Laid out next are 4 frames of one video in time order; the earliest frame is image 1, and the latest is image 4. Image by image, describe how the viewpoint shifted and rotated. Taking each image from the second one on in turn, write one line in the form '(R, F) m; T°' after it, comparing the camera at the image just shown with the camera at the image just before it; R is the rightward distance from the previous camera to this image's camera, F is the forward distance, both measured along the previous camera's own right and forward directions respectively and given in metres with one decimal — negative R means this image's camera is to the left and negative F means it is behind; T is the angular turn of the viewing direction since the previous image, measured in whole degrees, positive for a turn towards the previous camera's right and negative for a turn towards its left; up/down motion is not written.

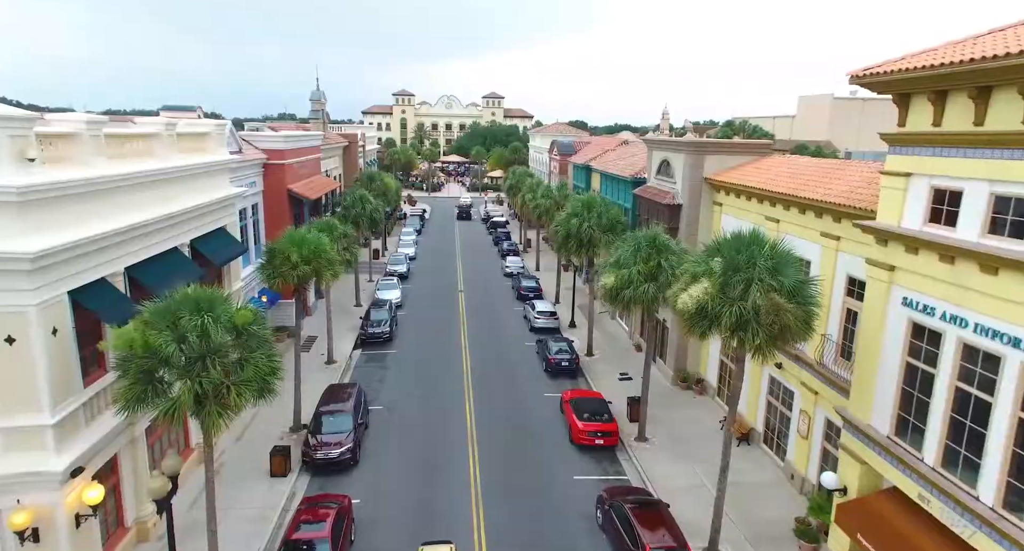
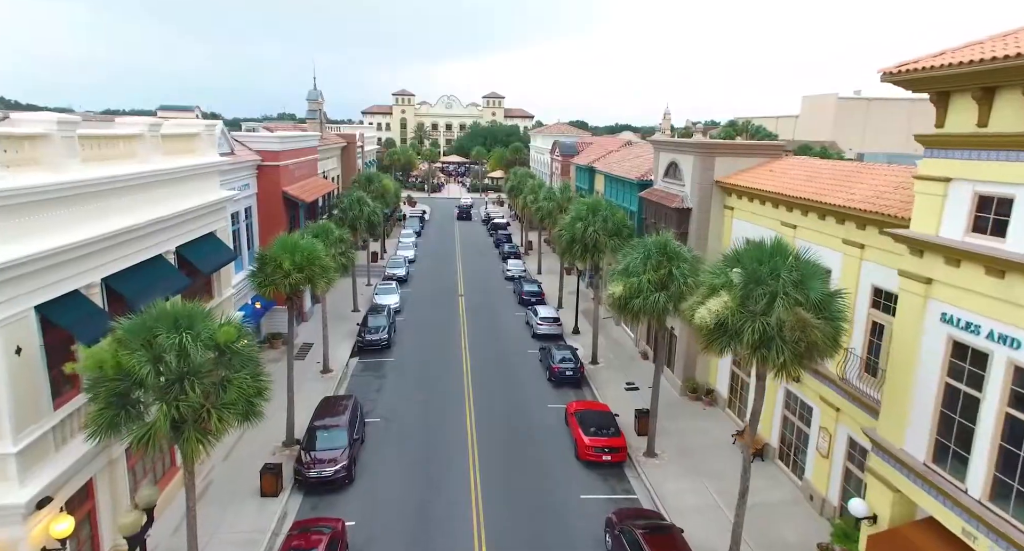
(-0.1, +0.6) m; 0°
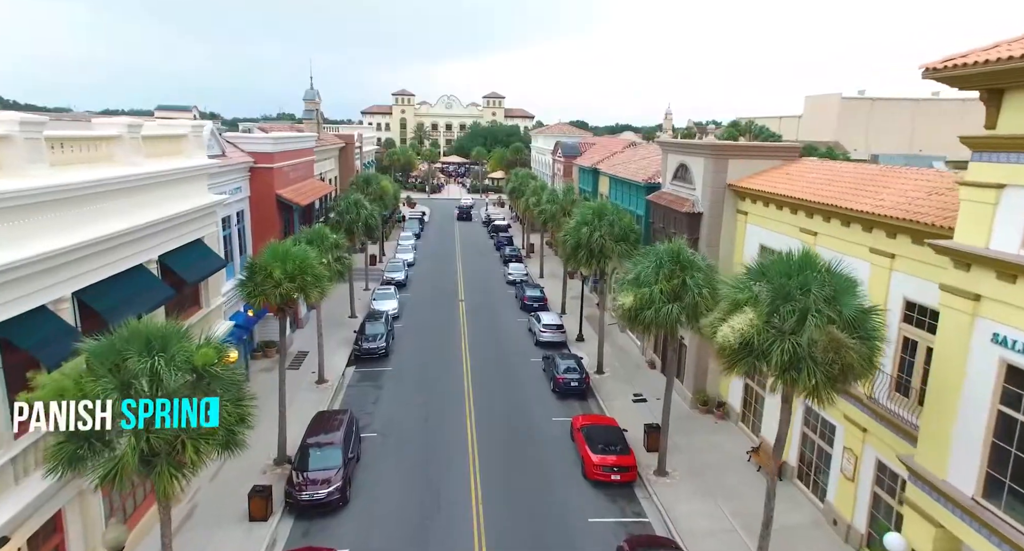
(-0.1, +0.7) m; 0°
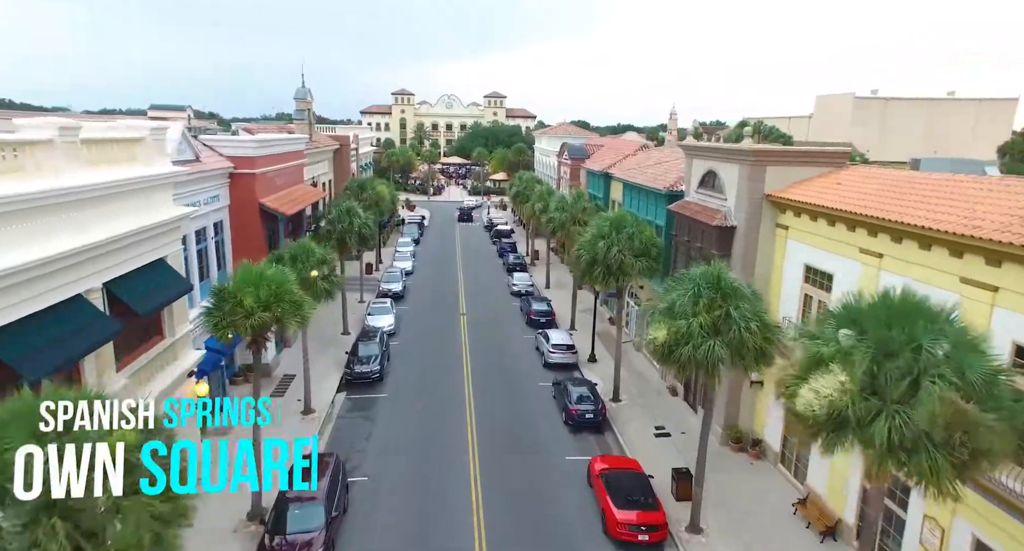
(-0.2, +1.7) m; 0°
